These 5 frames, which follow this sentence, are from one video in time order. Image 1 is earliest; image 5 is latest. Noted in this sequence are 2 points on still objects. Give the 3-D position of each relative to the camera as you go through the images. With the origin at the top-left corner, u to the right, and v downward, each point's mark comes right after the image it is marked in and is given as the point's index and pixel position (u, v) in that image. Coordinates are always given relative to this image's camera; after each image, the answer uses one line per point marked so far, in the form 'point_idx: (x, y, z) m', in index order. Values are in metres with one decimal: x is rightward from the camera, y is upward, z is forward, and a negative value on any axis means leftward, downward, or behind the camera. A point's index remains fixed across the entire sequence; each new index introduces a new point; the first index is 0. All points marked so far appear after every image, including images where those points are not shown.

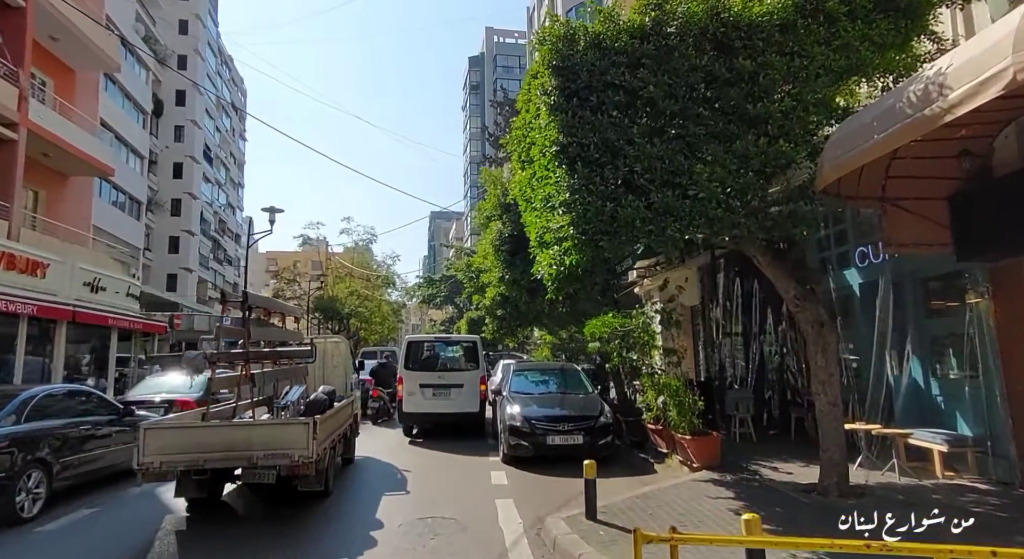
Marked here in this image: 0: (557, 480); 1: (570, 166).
0: (+0.6, -2.9, +8.5) m
1: (+0.7, +1.4, +7.0) m
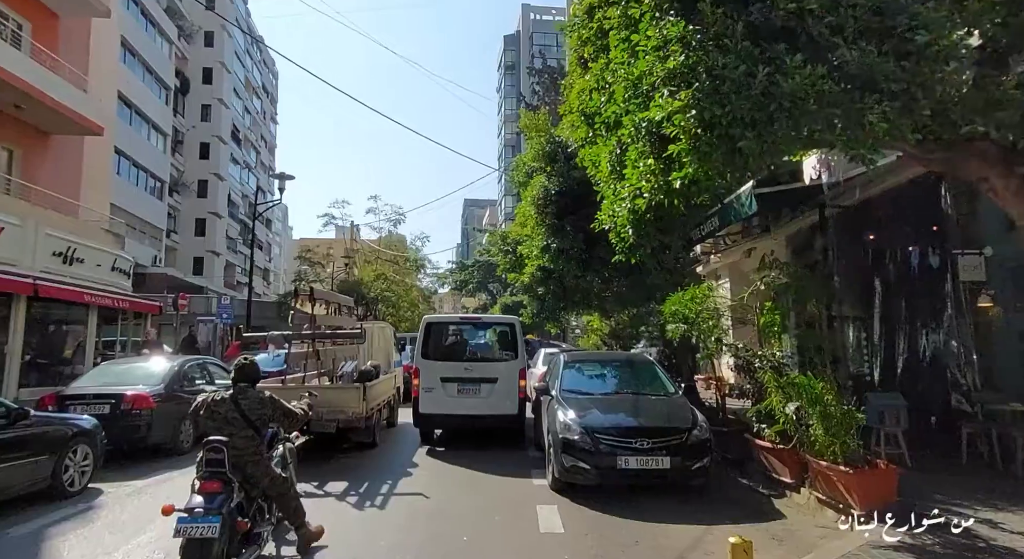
0: (+1.2, -2.4, +5.6) m
1: (+1.2, +1.9, +4.1) m
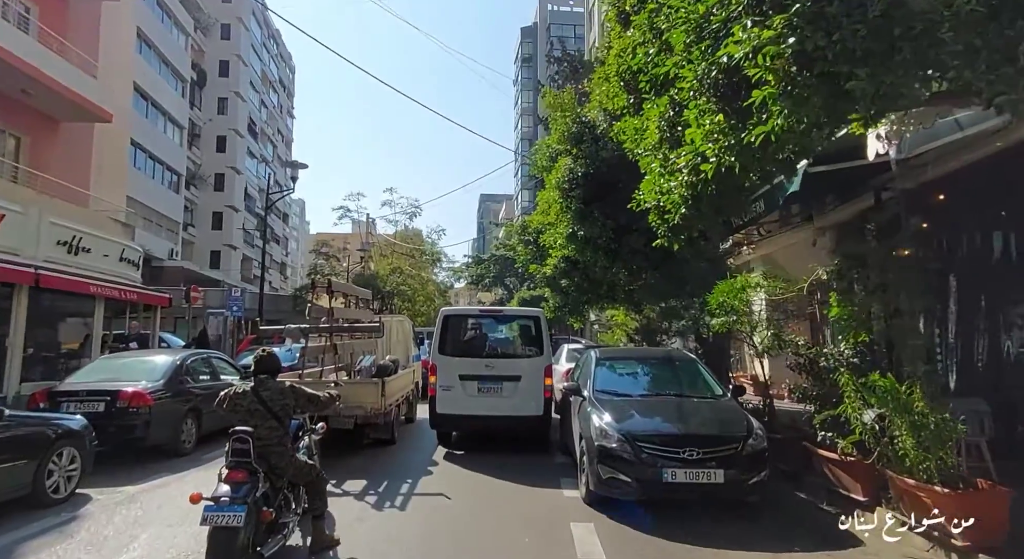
0: (+1.5, -2.3, +4.9) m
1: (+1.5, +2.0, +3.3) m
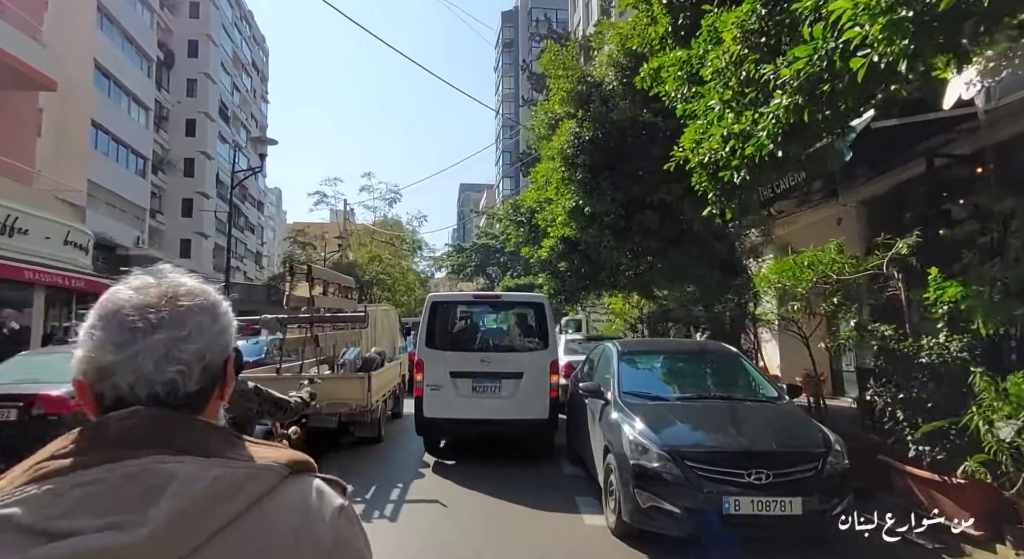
0: (+1.6, -2.1, +3.6) m
1: (+1.6, +2.2, +1.9) m
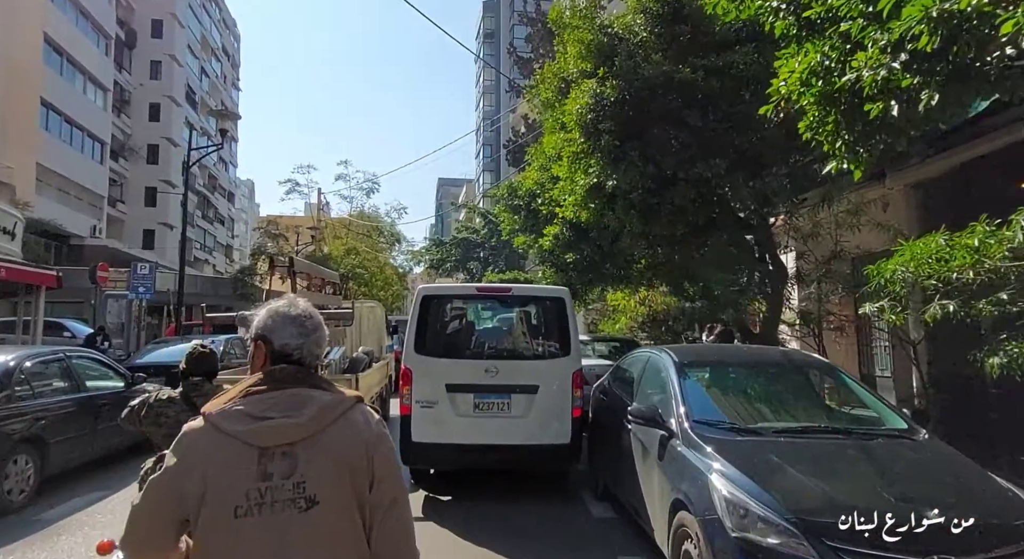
0: (+1.9, -2.0, +2.1) m
1: (+2.0, +2.2, +0.4) m
